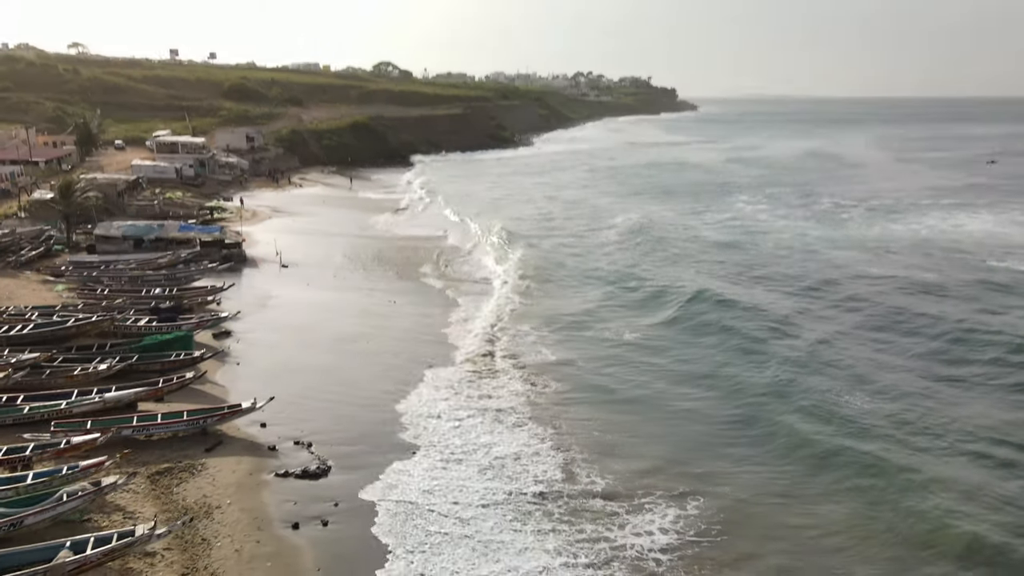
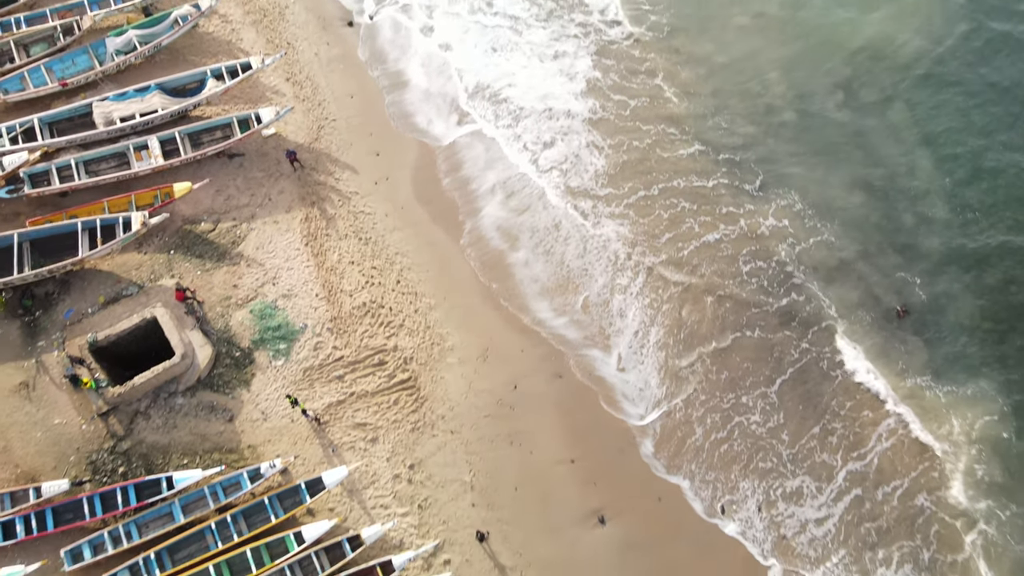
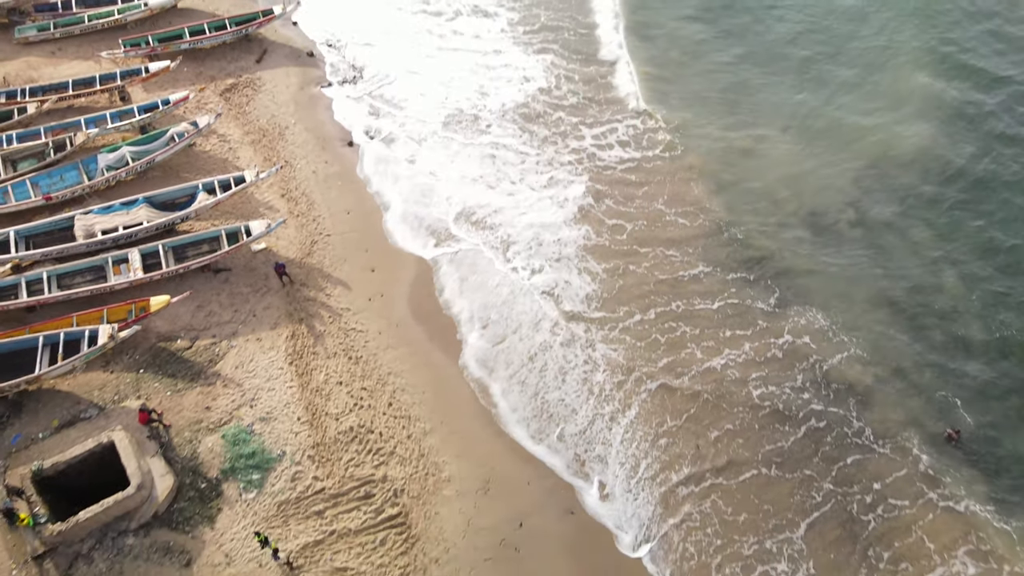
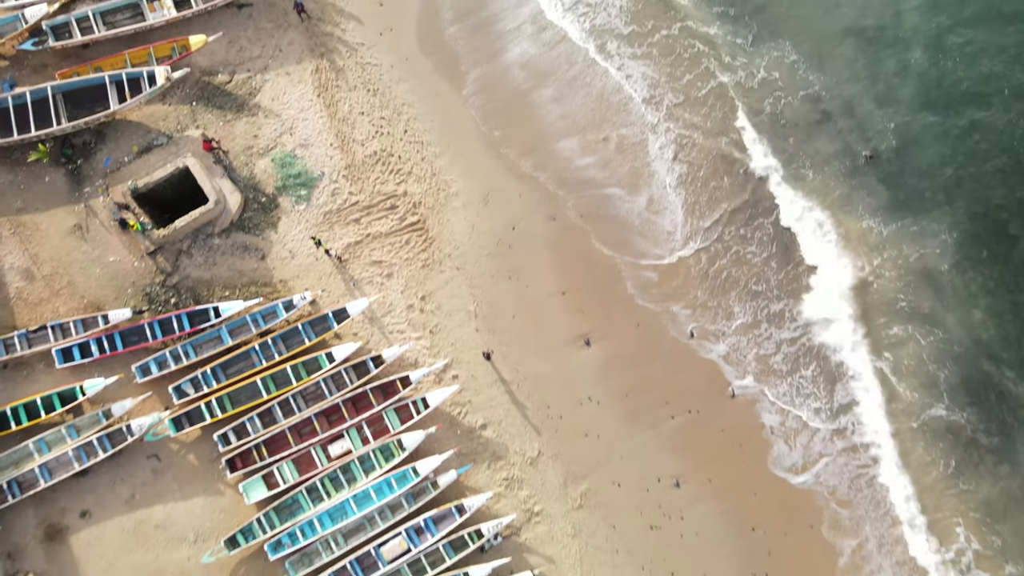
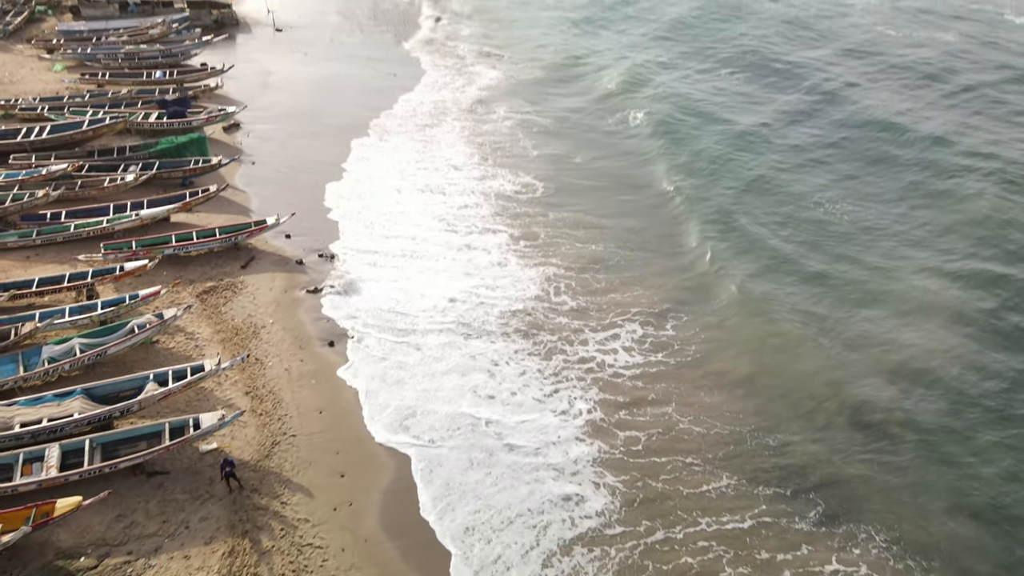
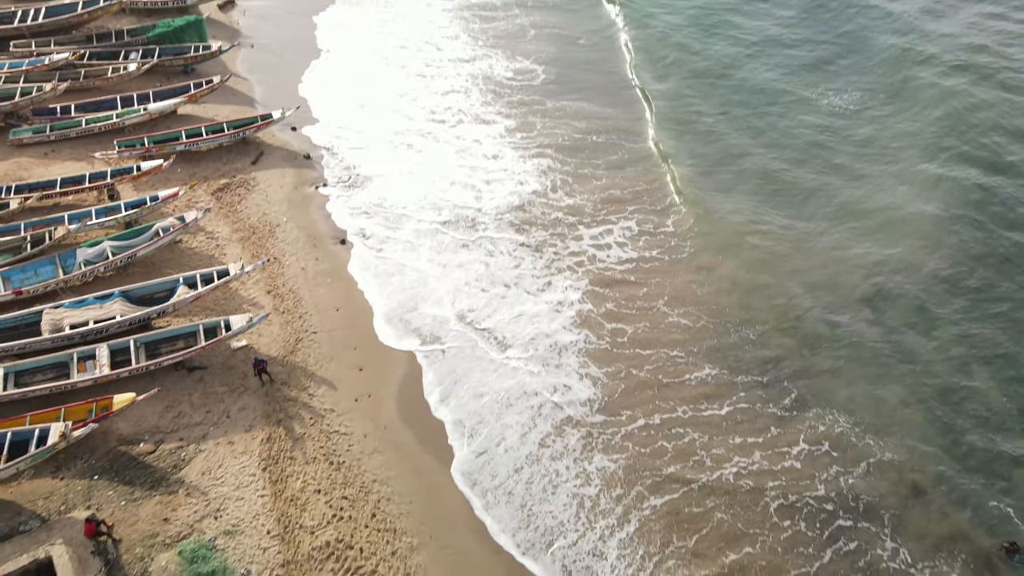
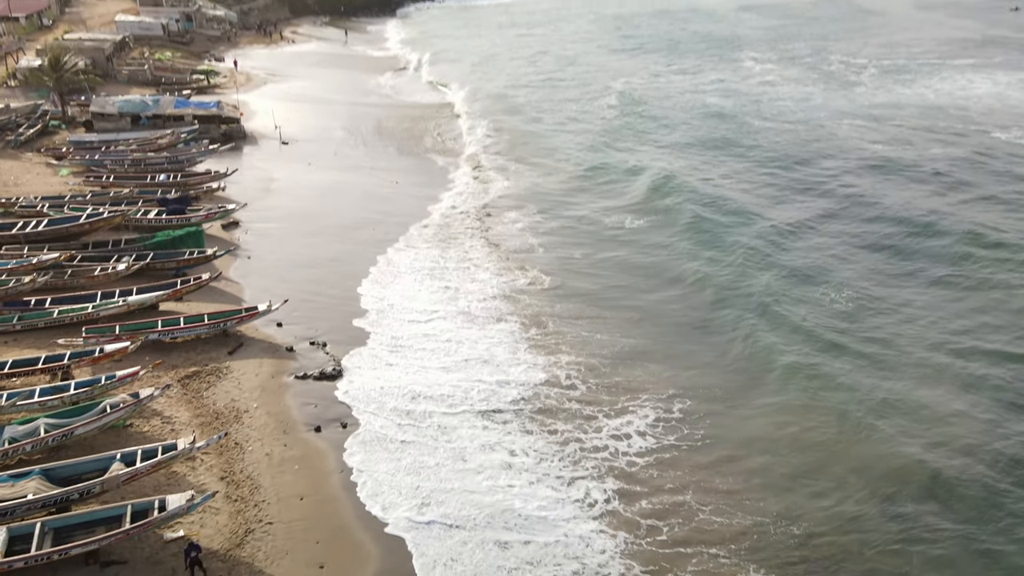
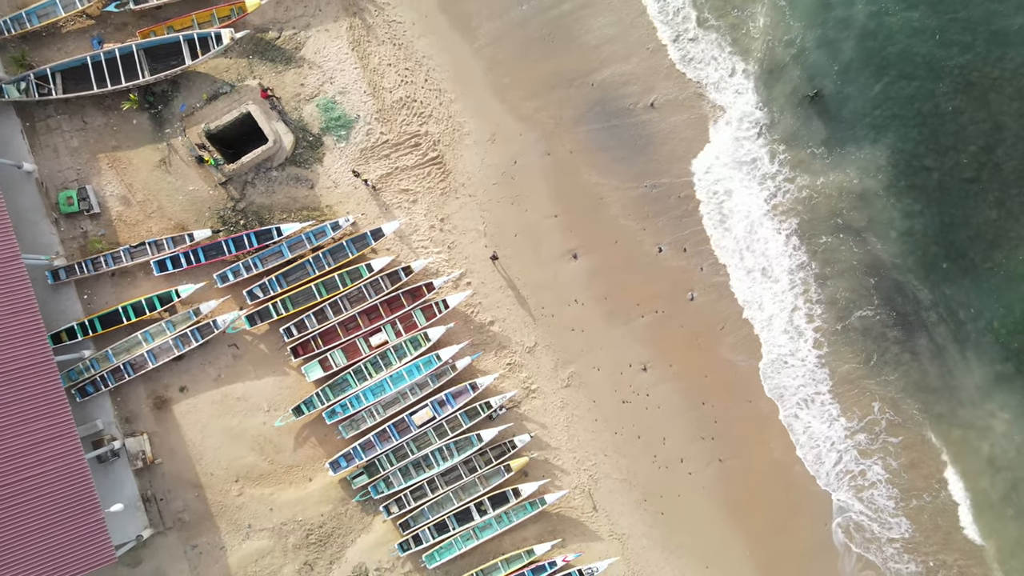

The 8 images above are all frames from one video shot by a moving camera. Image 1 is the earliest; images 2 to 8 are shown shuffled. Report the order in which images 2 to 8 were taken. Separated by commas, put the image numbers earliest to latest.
7, 5, 6, 3, 2, 4, 8
